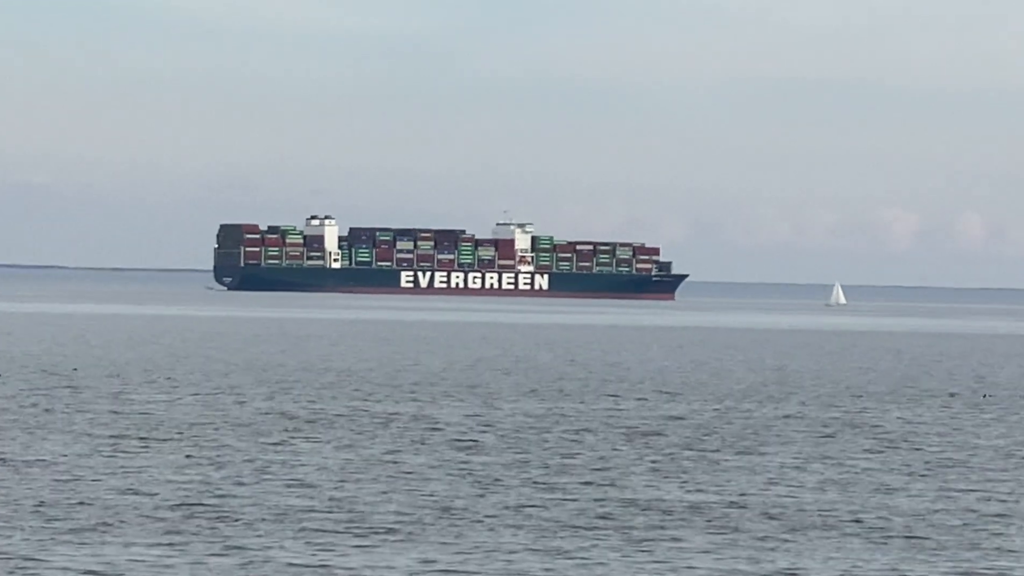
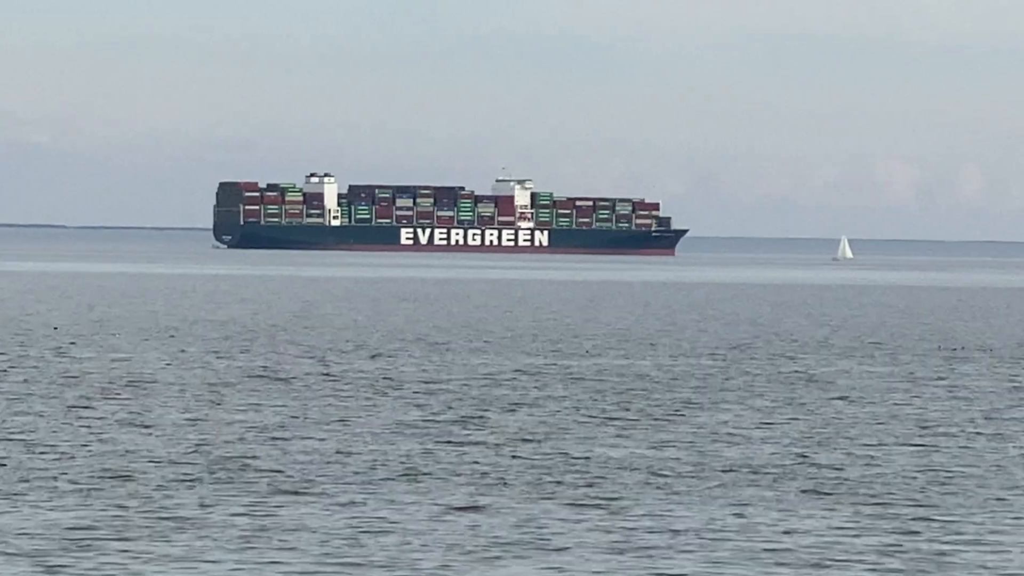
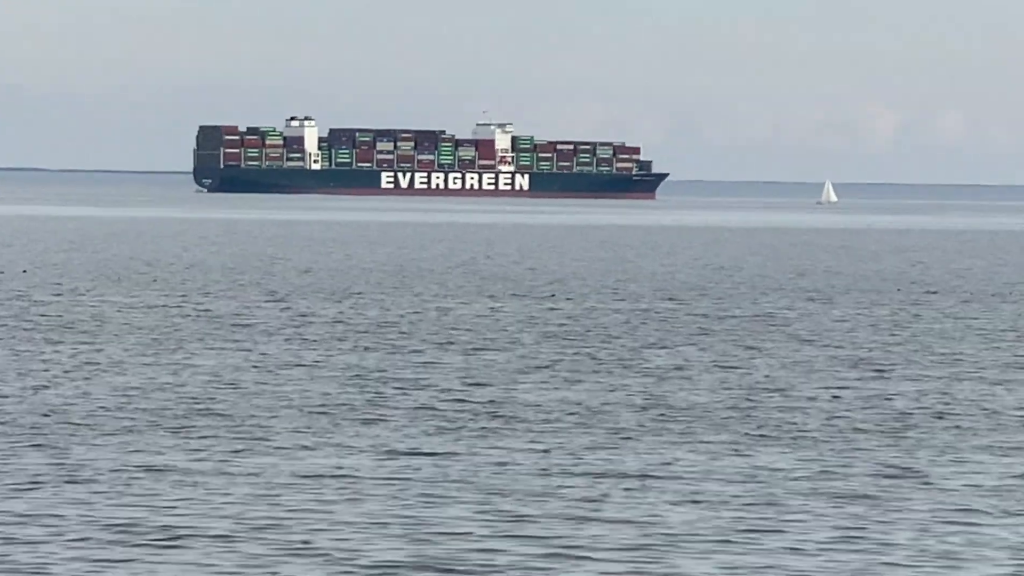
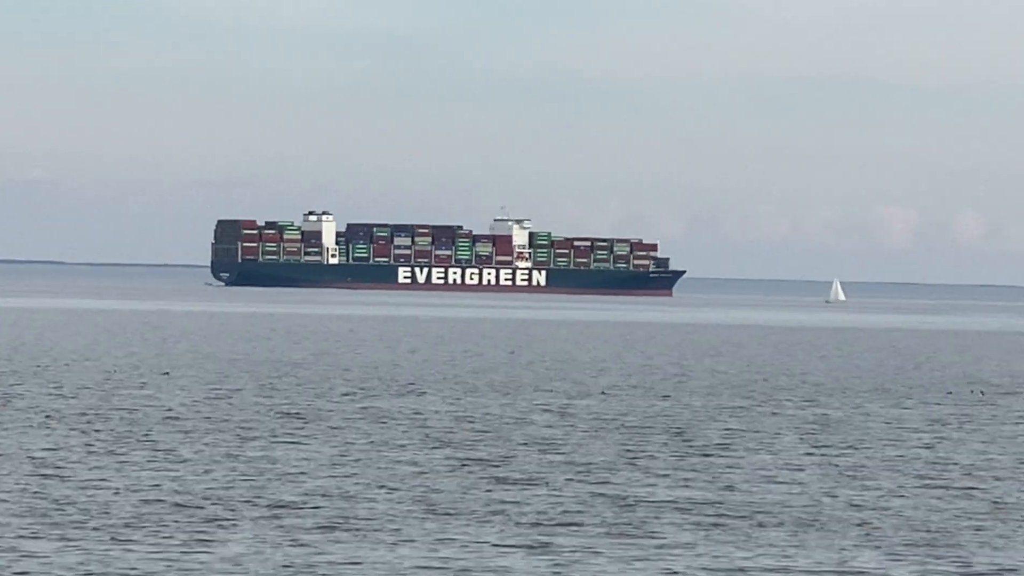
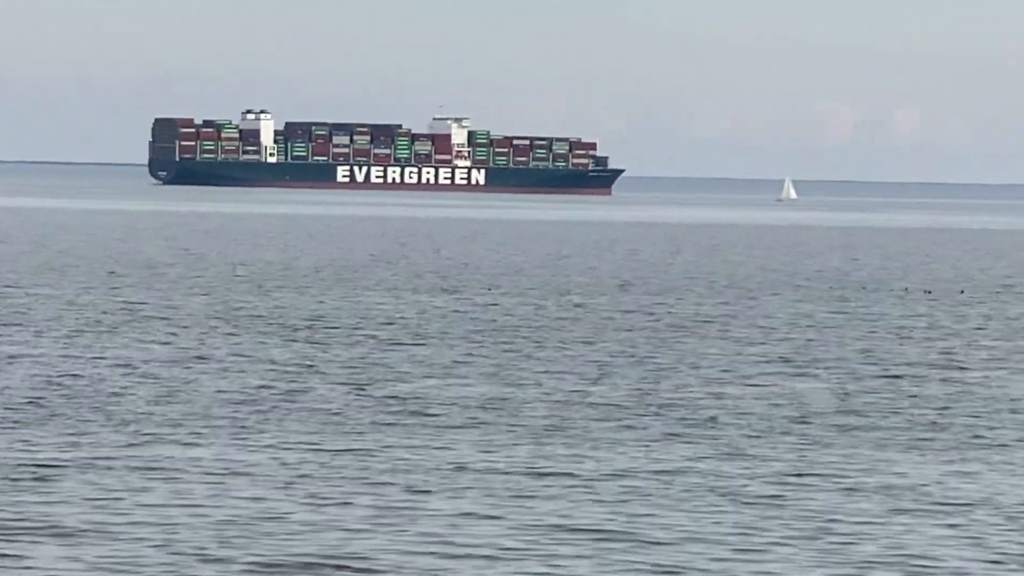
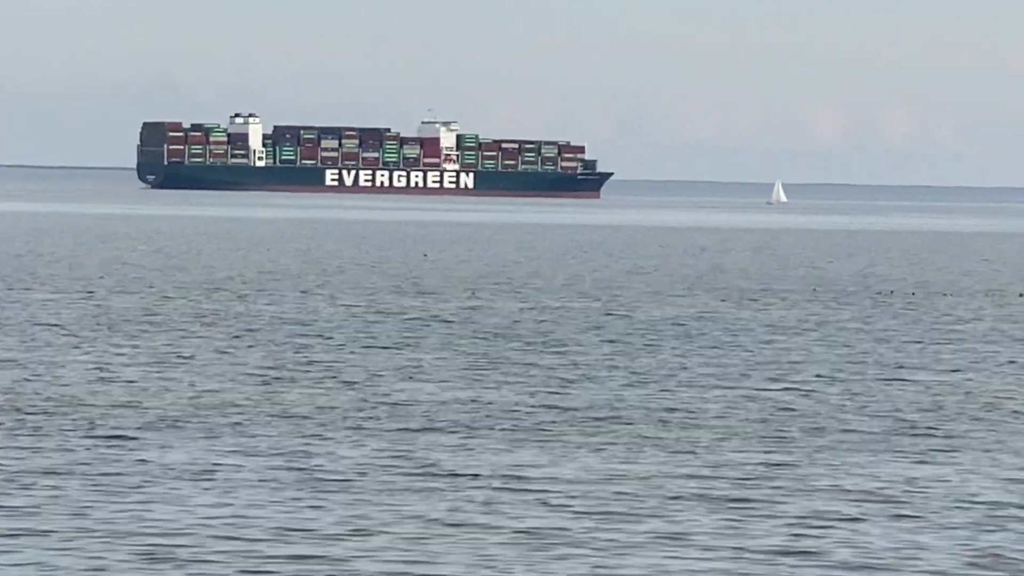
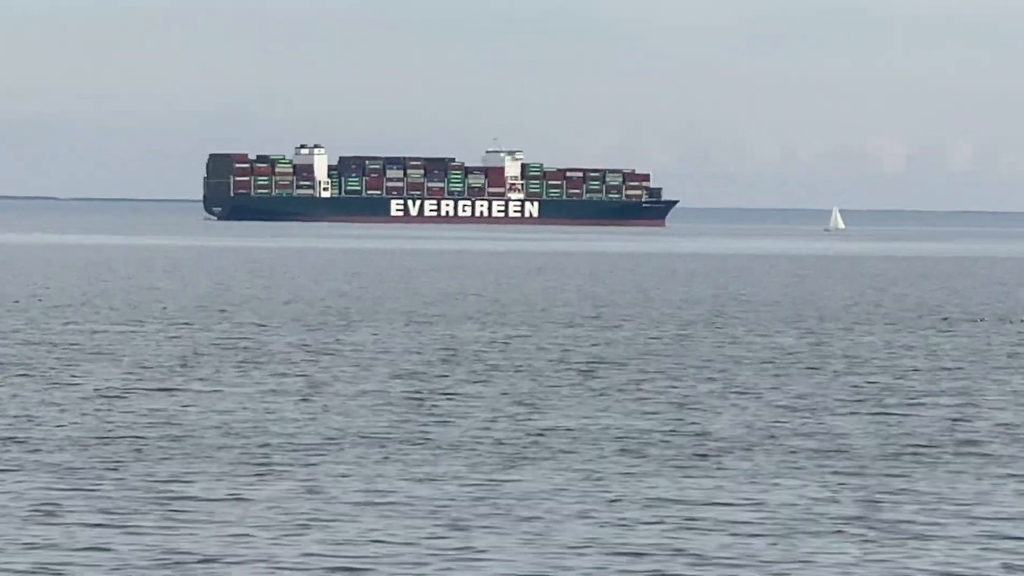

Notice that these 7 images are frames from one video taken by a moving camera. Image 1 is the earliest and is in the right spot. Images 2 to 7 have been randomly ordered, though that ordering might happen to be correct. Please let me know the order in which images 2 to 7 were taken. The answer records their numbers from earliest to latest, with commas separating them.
4, 2, 7, 3, 5, 6
